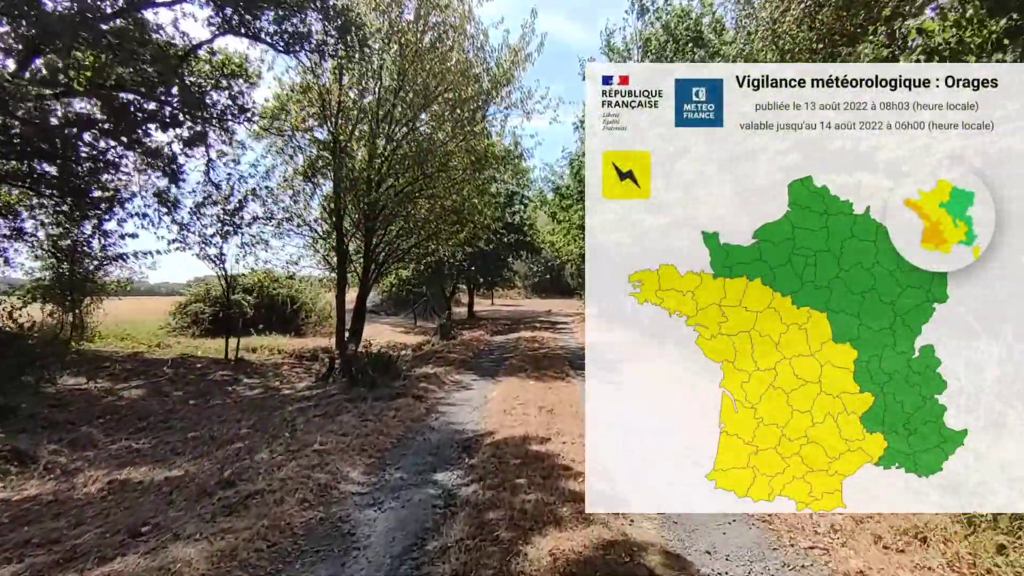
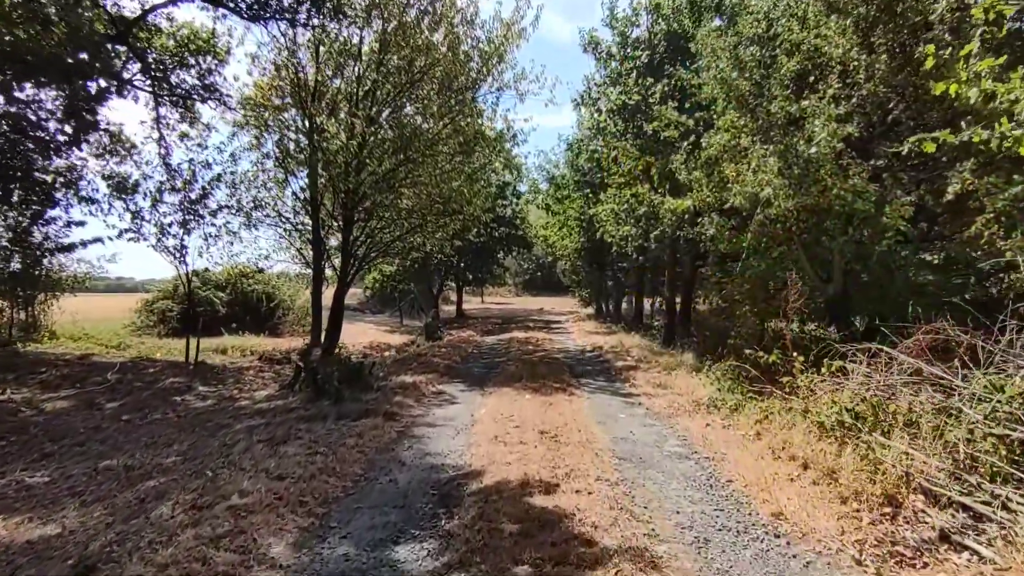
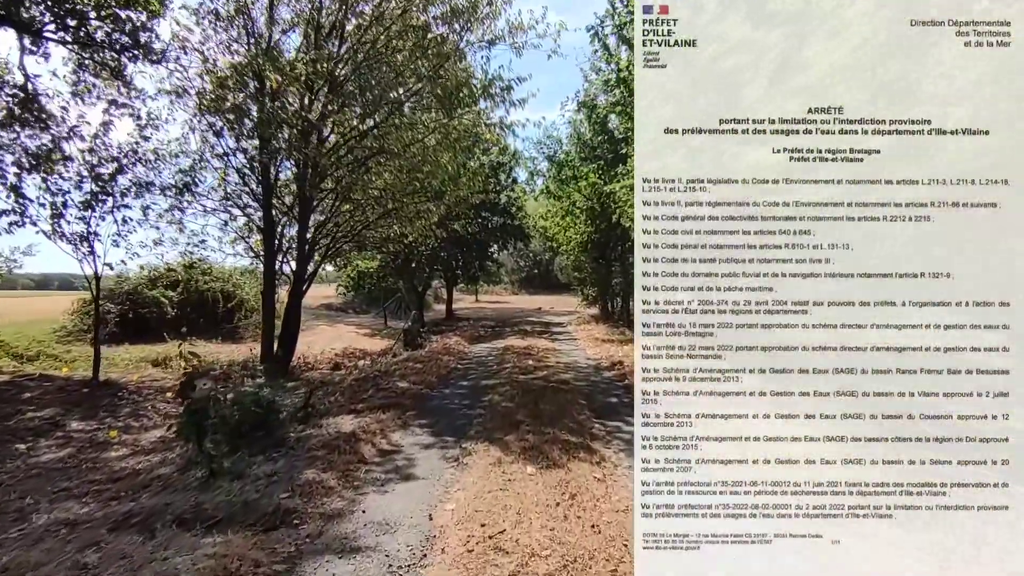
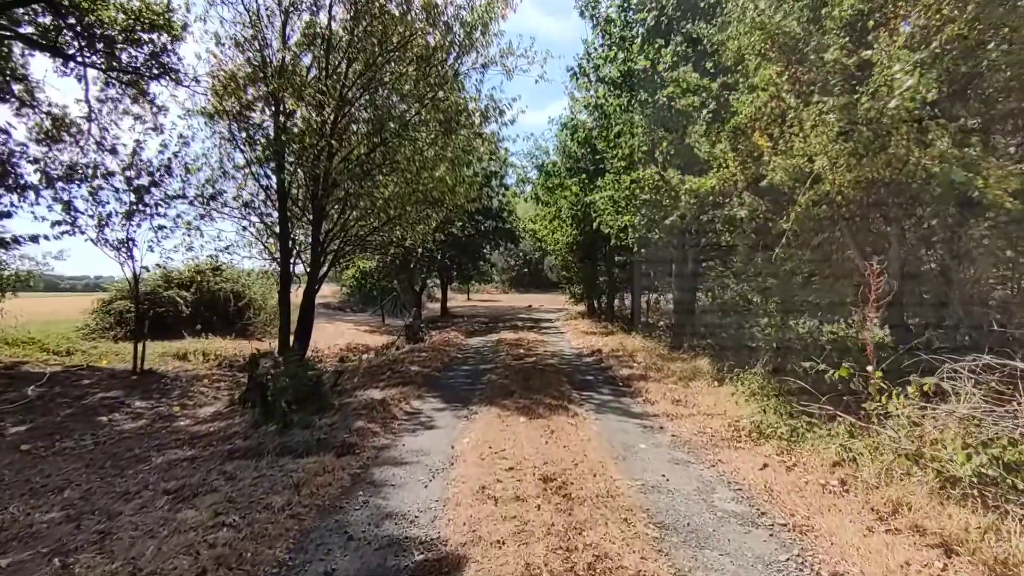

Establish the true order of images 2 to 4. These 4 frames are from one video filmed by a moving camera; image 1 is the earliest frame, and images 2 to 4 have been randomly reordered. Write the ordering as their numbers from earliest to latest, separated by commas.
2, 4, 3
